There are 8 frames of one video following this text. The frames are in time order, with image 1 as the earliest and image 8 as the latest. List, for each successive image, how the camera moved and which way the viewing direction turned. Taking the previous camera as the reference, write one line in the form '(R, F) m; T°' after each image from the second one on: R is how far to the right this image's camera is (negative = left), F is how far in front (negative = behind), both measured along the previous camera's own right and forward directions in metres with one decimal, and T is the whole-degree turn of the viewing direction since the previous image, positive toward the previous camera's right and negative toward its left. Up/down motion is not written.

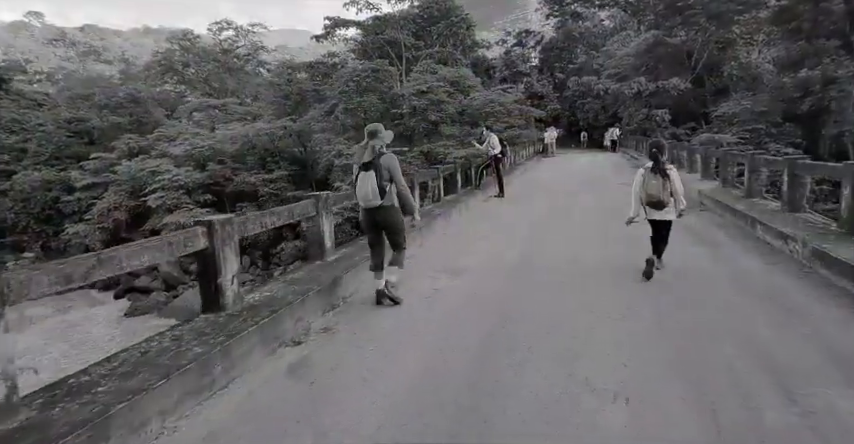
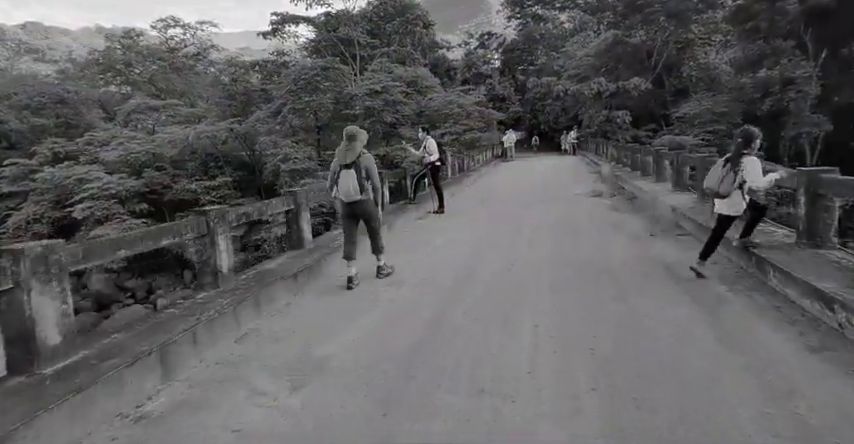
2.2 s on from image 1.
(+0.5, +1.3) m; +4°
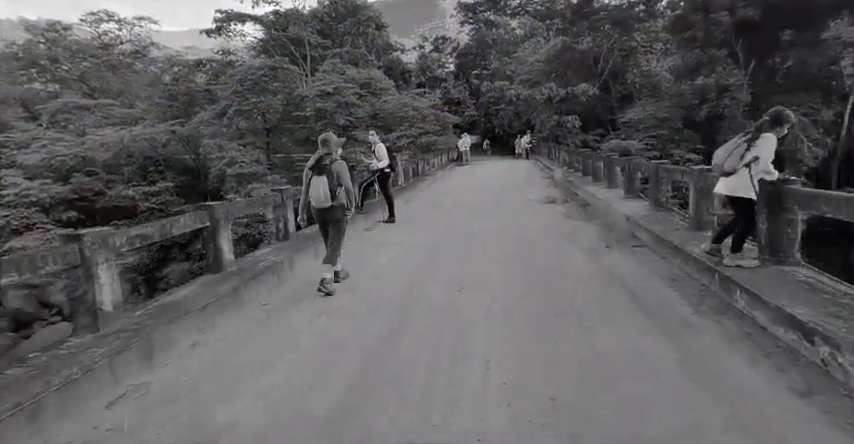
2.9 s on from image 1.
(-0.1, +0.2) m; +5°
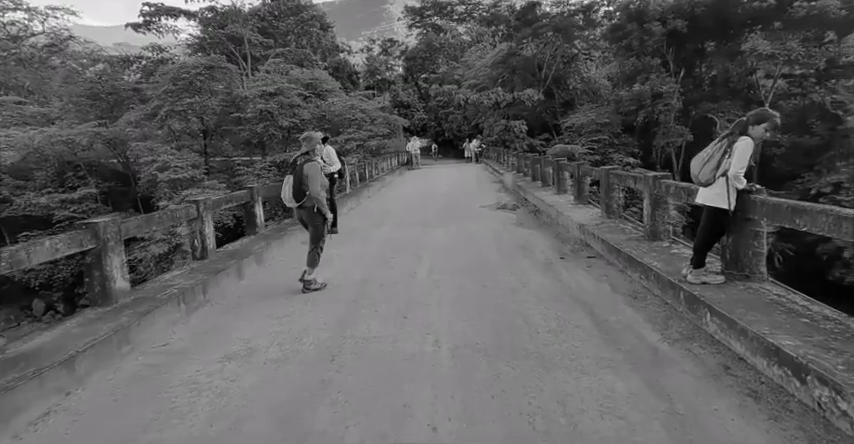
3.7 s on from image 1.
(-0.1, +0.3) m; +6°
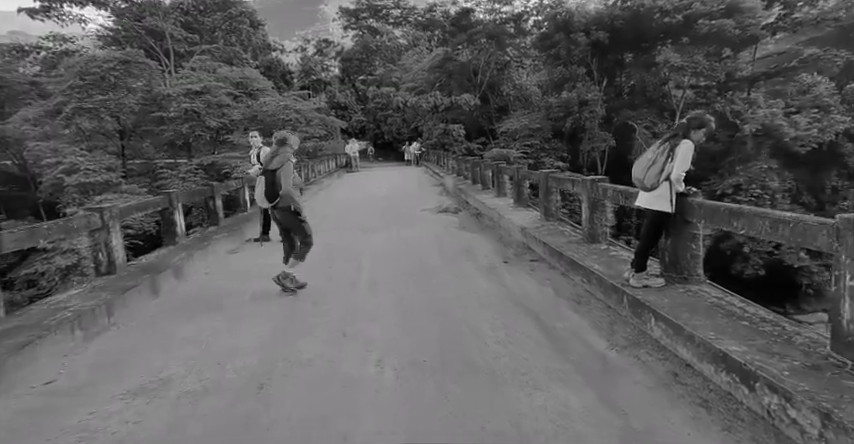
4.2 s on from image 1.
(-0.1, +0.2) m; +7°
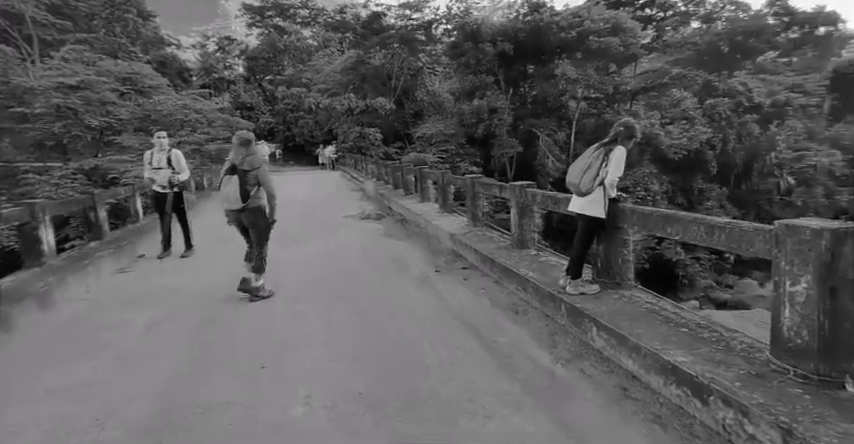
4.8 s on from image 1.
(-0.1, +0.4) m; +10°
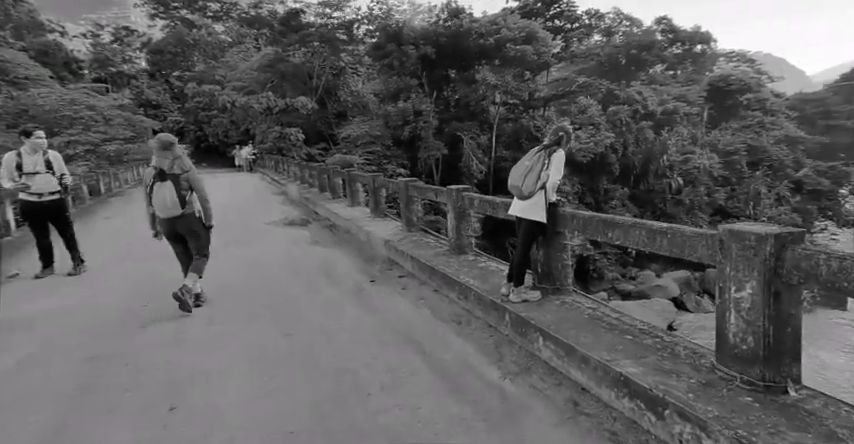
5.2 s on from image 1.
(-0.1, +0.3) m; +9°
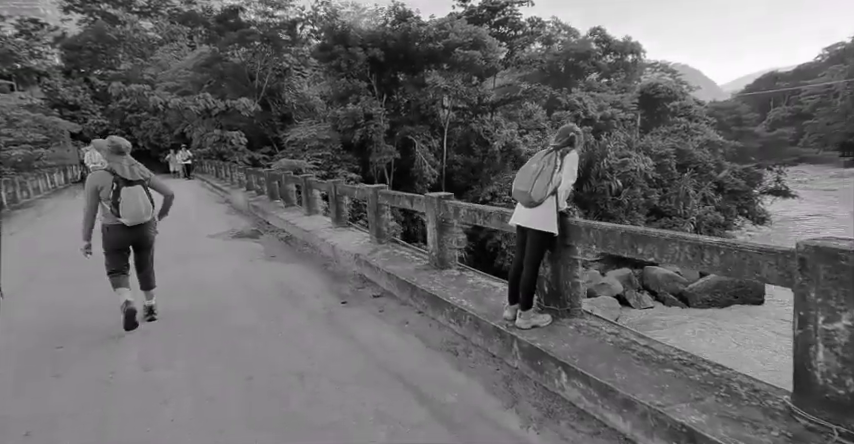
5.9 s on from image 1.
(-0.3, +0.7) m; +6°
